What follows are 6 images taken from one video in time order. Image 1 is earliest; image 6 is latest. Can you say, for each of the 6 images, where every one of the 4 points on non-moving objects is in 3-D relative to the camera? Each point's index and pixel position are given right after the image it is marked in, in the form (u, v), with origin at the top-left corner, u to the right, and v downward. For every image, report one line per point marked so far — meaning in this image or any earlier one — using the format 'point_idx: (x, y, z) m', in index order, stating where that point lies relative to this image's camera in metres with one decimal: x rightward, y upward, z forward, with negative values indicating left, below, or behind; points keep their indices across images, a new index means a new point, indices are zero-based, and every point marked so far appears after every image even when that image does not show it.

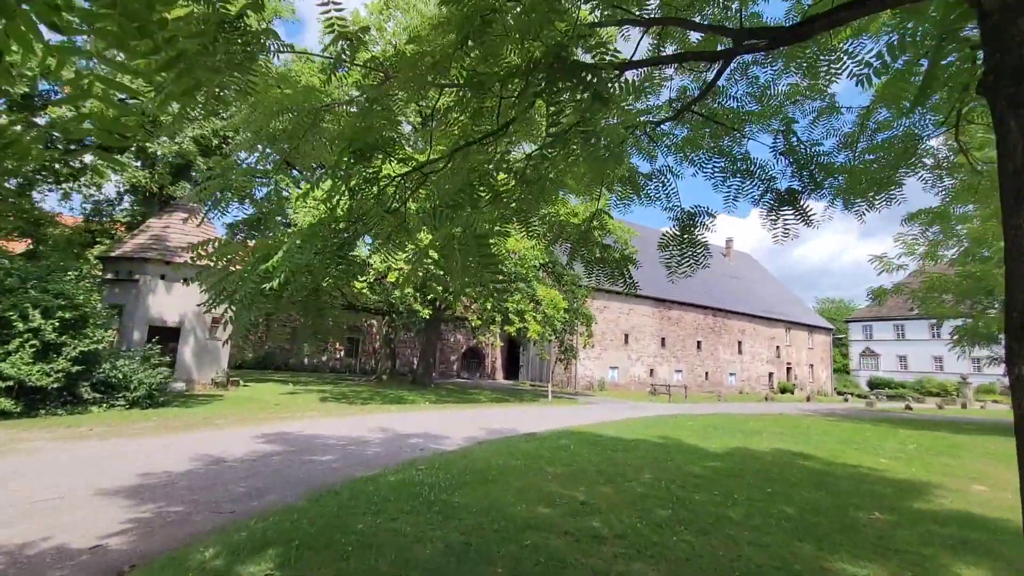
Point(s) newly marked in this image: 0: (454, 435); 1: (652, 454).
0: (-1.3, -3.3, +10.8) m
1: (+2.6, -3.0, +9.0) m
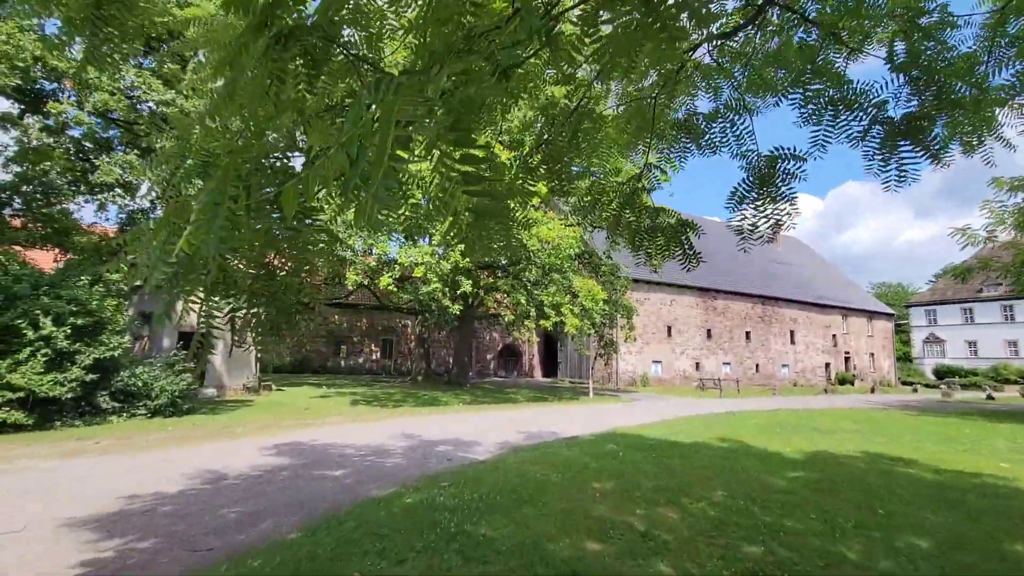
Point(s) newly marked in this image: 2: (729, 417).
0: (-0.5, -3.0, +9.7) m
1: (+3.2, -2.7, +7.6) m
2: (+6.4, -3.8, +14.4) m
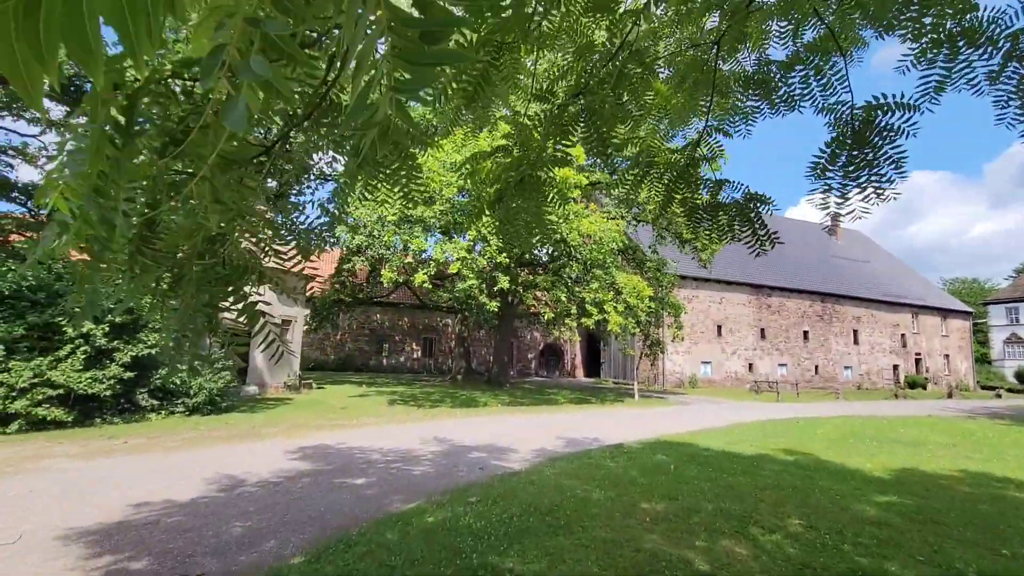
0: (+0.2, -2.9, +9.0) m
1: (+3.7, -2.6, +6.6) m
2: (+7.5, -3.6, +13.1) m
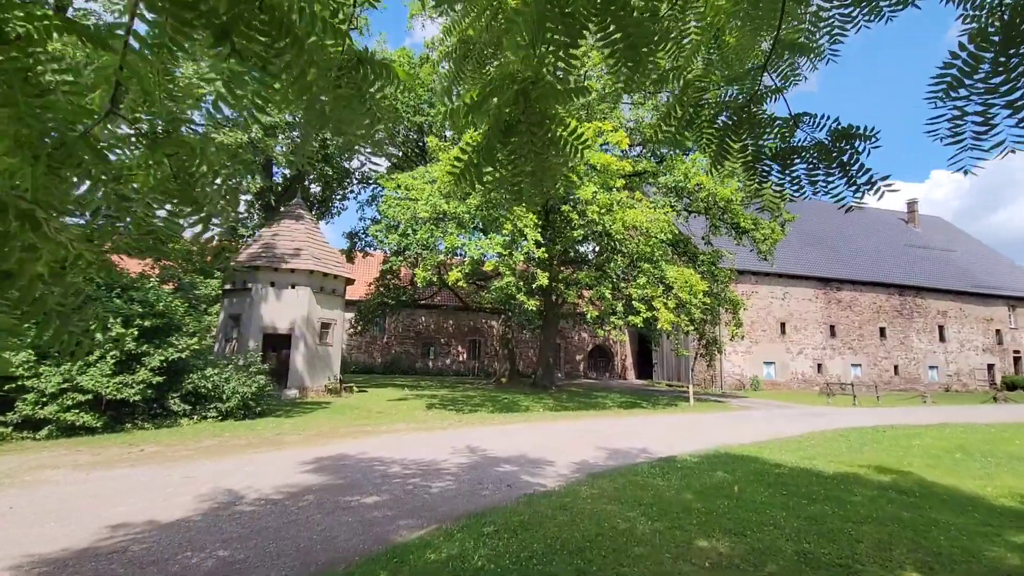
0: (+0.8, -2.8, +8.0) m
1: (+4.0, -2.4, +5.2) m
2: (+8.4, -3.4, +11.3) m
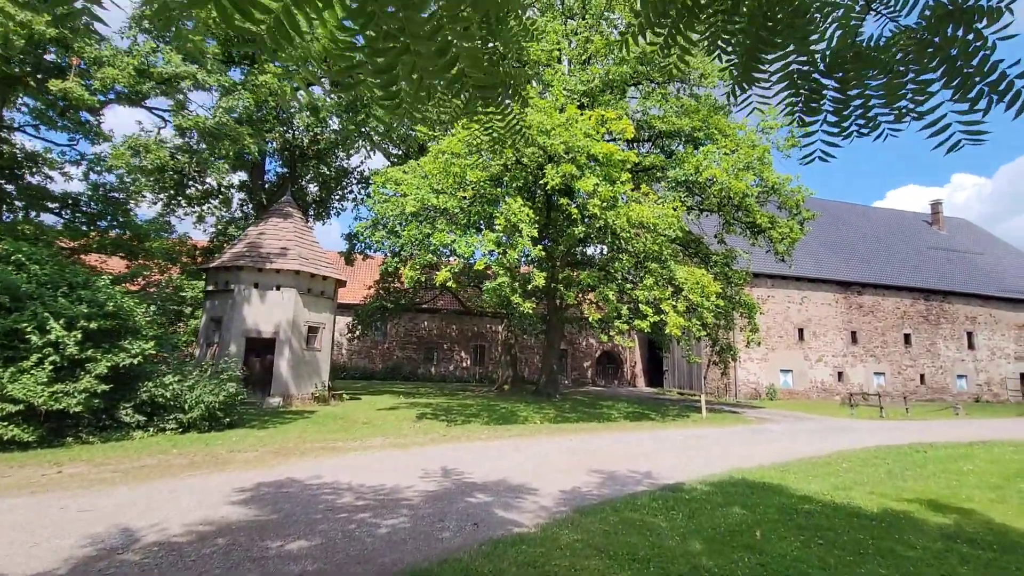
0: (+0.5, -2.8, +6.8) m
1: (+3.6, -2.3, +3.9) m
2: (+8.2, -3.4, +9.9) m
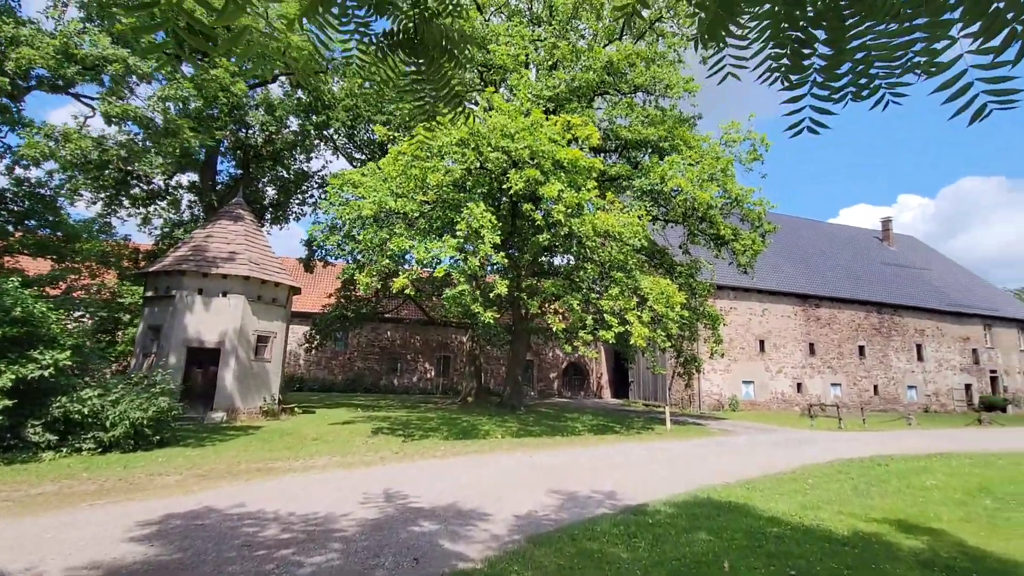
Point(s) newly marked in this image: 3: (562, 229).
0: (-0.2, -2.9, +6.2) m
1: (+3.2, -2.4, +3.6) m
2: (+7.3, -3.6, +9.8) m
3: (+1.5, +1.8, +14.7) m
